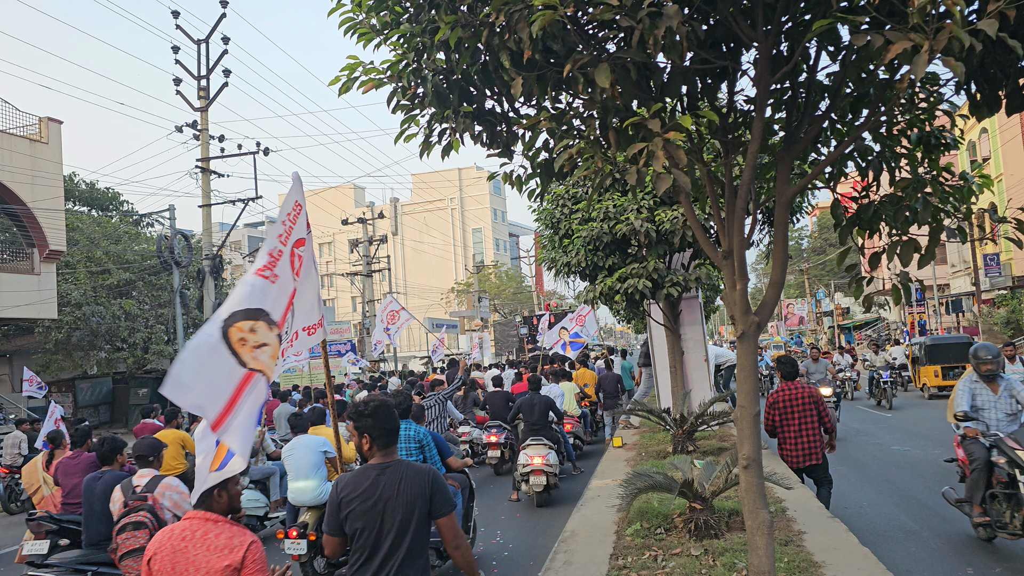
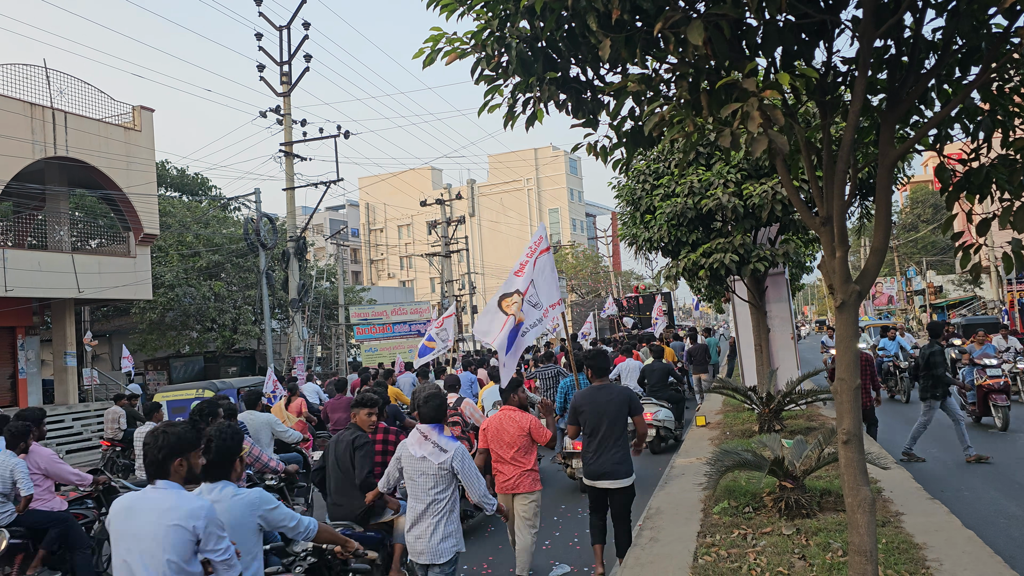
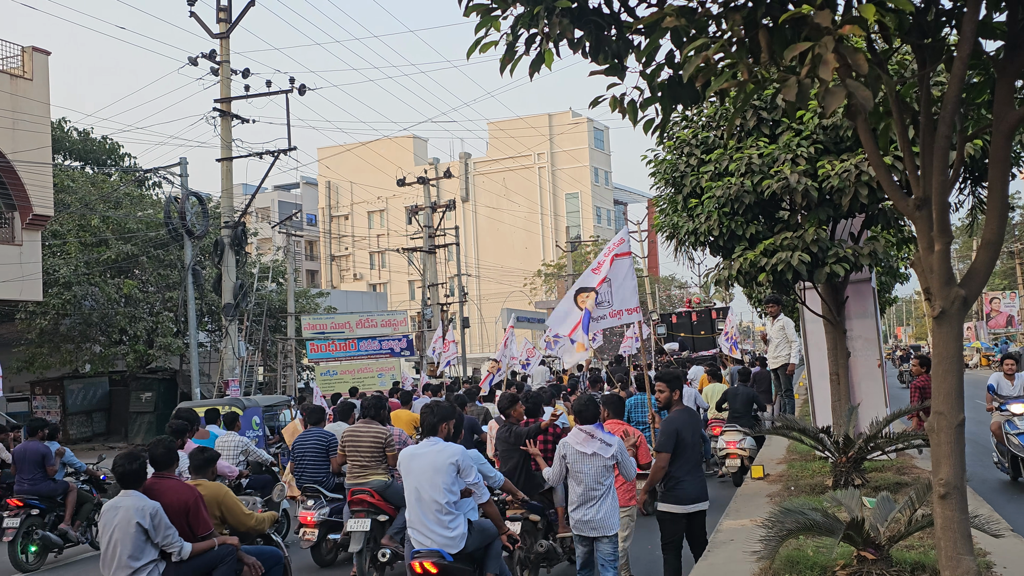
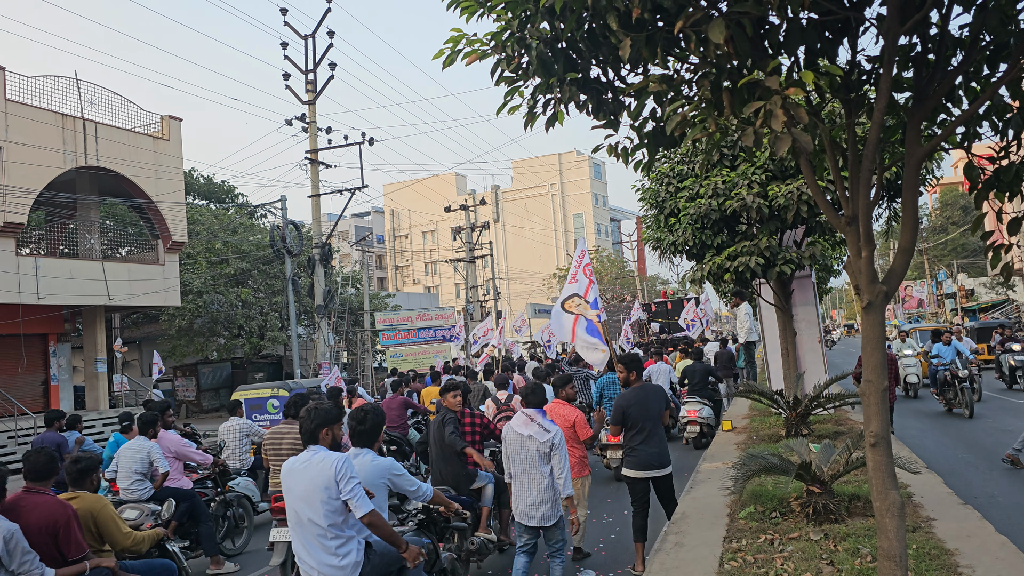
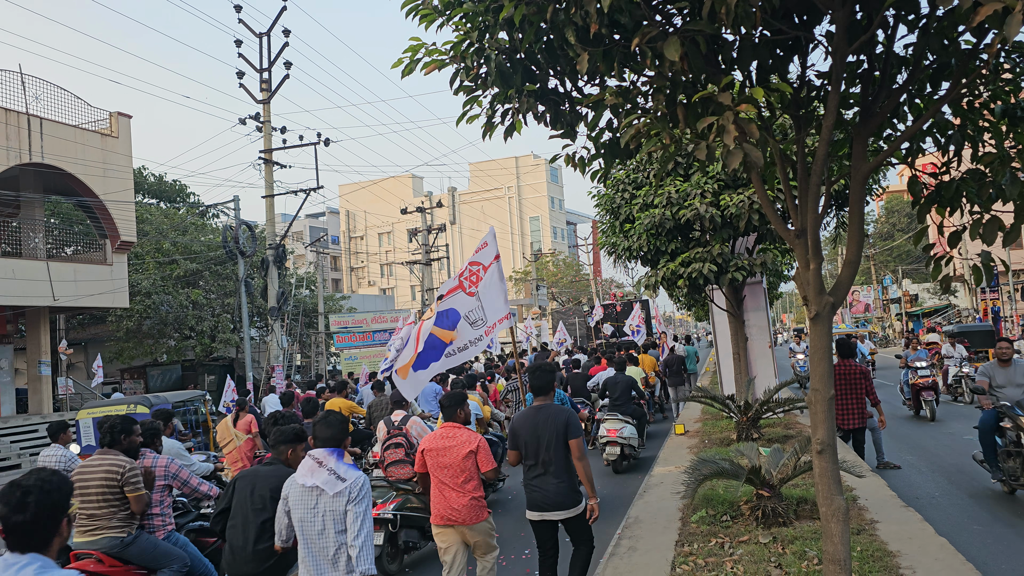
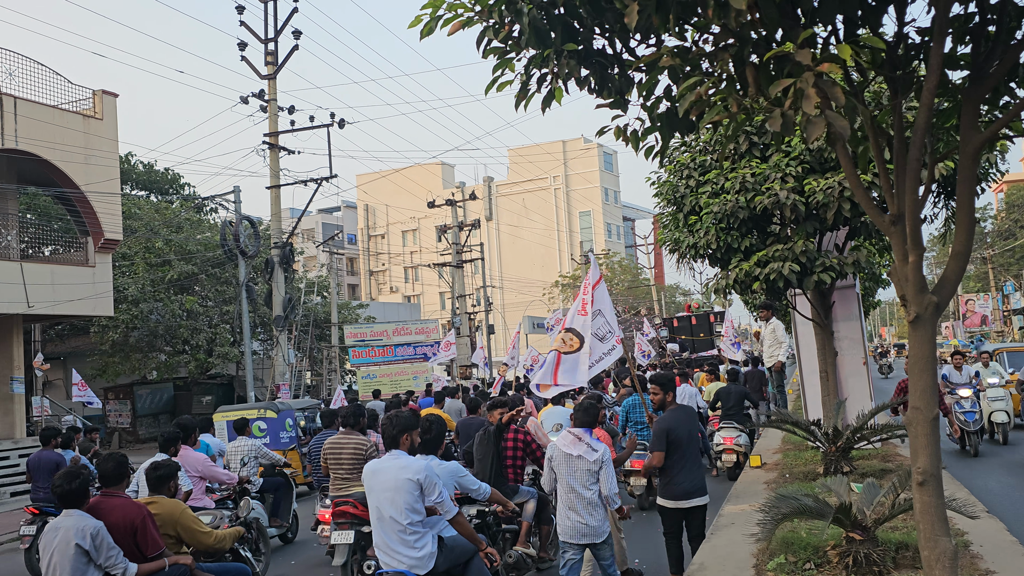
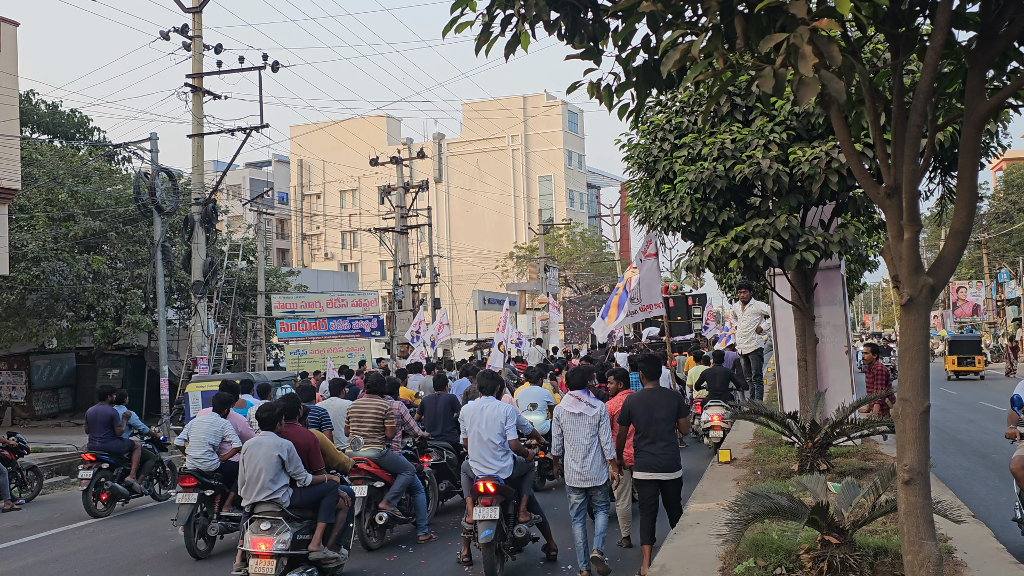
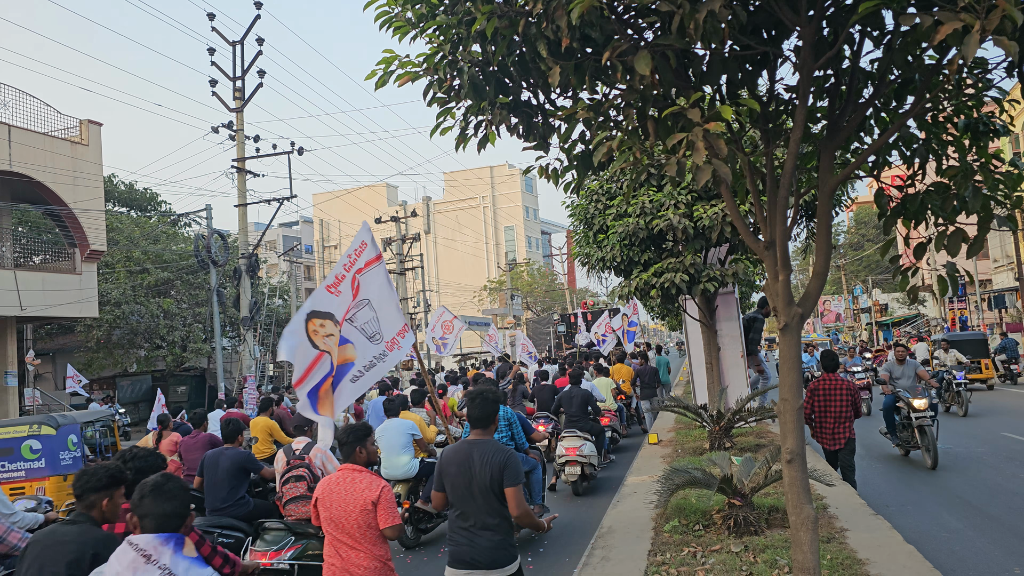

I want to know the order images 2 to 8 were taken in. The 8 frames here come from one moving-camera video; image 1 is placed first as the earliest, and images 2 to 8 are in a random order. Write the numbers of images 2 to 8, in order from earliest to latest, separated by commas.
8, 5, 2, 4, 6, 3, 7
